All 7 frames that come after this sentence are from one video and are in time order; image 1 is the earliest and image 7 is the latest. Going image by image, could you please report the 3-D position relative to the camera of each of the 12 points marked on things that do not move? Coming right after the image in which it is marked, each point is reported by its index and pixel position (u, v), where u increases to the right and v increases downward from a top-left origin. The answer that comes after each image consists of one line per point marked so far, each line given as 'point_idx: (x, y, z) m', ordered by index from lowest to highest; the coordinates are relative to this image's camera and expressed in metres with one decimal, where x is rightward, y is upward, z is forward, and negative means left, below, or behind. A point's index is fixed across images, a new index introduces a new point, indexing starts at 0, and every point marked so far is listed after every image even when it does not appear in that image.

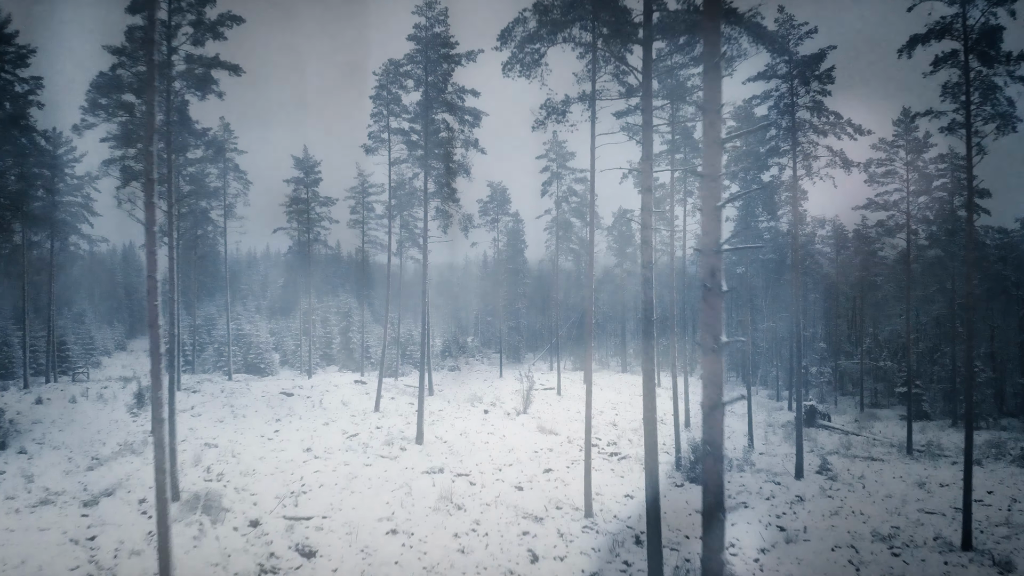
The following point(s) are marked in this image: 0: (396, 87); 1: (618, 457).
0: (-4.3, +7.4, +14.0) m
1: (+3.6, -5.8, +13.0) m
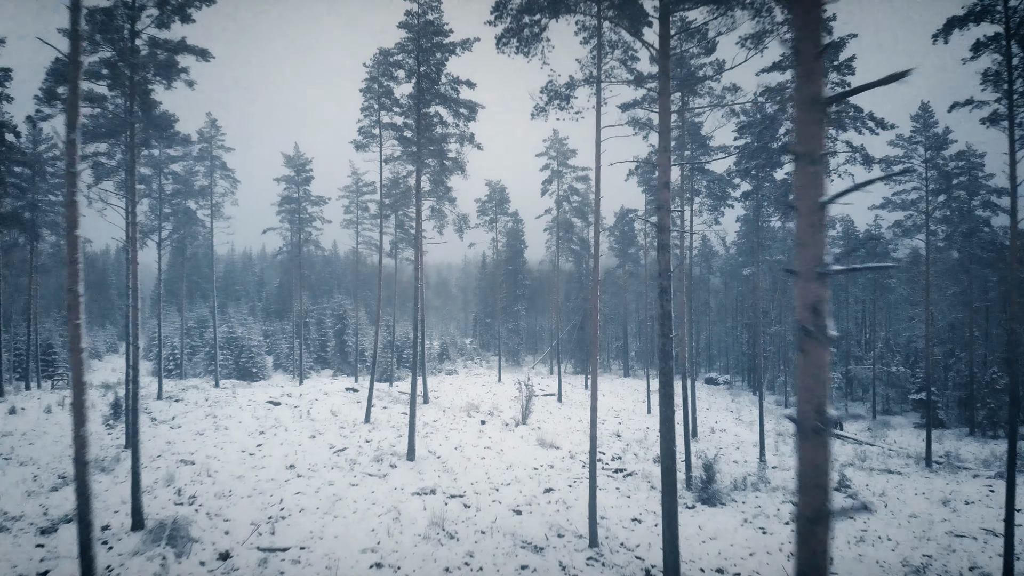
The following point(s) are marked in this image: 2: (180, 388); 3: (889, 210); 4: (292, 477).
0: (-4.3, +7.3, +13.2) m
1: (+3.6, -6.0, +12.2) m
2: (-17.2, -5.2, +19.7) m
3: (+16.9, +3.6, +17.0) m
4: (-6.4, -5.5, +11.0) m
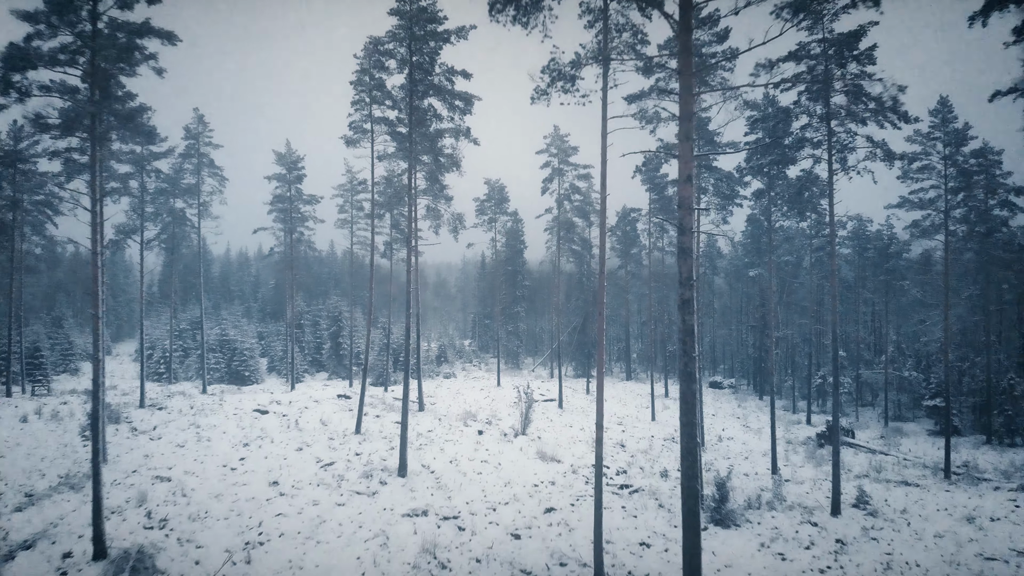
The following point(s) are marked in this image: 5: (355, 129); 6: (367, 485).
0: (-4.4, +7.2, +12.4) m
1: (+3.5, -6.1, +11.4) m
2: (-17.2, -5.3, +19.0) m
3: (+16.8, +3.4, +16.3) m
4: (-6.4, -5.6, +10.3) m
5: (-5.9, +5.9, +14.3) m
6: (-4.1, -5.6, +10.8) m
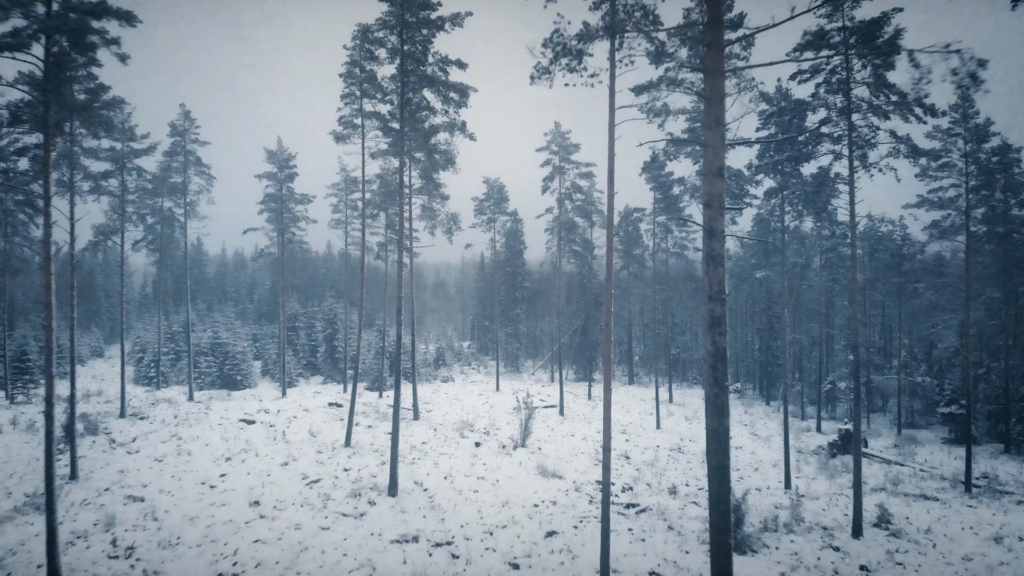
0: (-4.4, +7.0, +11.6) m
1: (+3.5, -6.2, +10.7) m
2: (-17.3, -5.4, +18.2) m
3: (+16.8, +3.3, +15.5) m
4: (-6.4, -5.8, +9.5) m
5: (-5.9, +5.8, +13.5) m
6: (-4.1, -5.7, +10.0) m
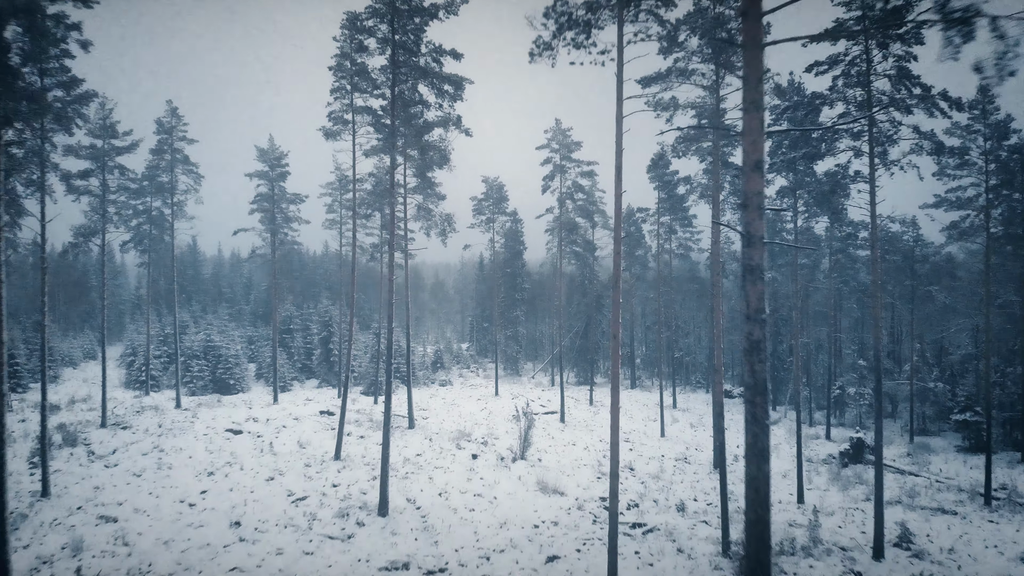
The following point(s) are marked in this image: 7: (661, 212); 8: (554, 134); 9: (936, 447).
0: (-4.5, +6.9, +11.0) m
1: (+3.5, -6.4, +10.0) m
2: (-17.3, -5.6, +17.6) m
3: (+16.7, +3.2, +14.8) m
4: (-6.5, -5.9, +8.9) m
5: (-6.0, +5.7, +12.8) m
6: (-4.2, -5.9, +9.4) m
7: (+7.7, +3.9, +19.6) m
8: (+2.2, +7.9, +19.6) m
9: (+21.5, -8.0, +19.4) m
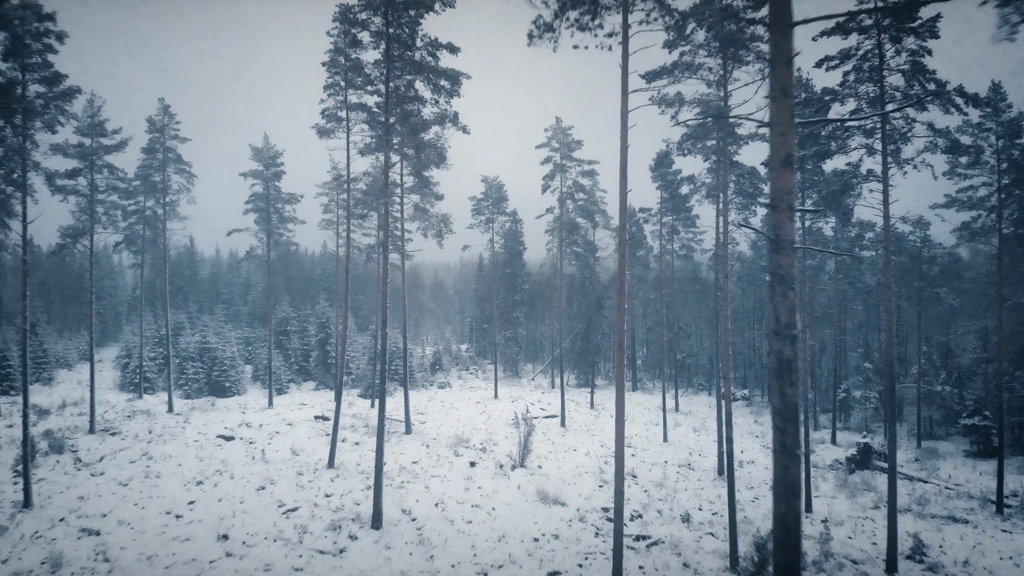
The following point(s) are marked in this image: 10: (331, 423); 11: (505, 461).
0: (-4.5, +6.8, +10.6) m
1: (+3.4, -6.5, +9.6) m
2: (-17.3, -5.7, +17.2) m
3: (+16.7, +3.1, +14.4) m
4: (-6.5, -6.0, +8.5) m
5: (-6.0, +5.6, +12.5) m
6: (-4.2, -6.0, +9.0) m
7: (+7.6, +3.8, +19.3) m
8: (+2.1, +7.8, +19.3) m
9: (+21.5, -8.1, +19.0) m
10: (-7.6, -5.7, +16.1) m
11: (-0.2, -6.0, +13.3) m
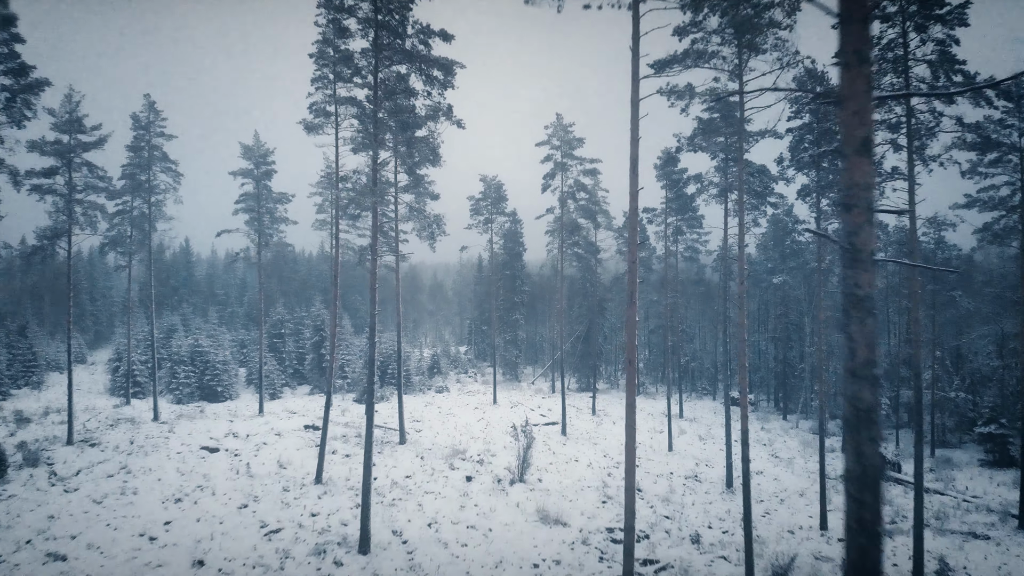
0: (-4.5, +6.6, +9.9) m
1: (+3.4, -6.6, +9.0) m
2: (-17.4, -5.8, +16.5) m
3: (+16.7, +2.9, +13.8) m
4: (-6.6, -6.2, +7.8) m
5: (-6.0, +5.4, +11.8) m
6: (-4.3, -6.1, +8.3) m
7: (+7.6, +3.7, +18.6) m
8: (+2.1, +7.7, +18.6) m
9: (+21.5, -8.3, +18.3) m
10: (-7.7, -5.8, +15.5) m
11: (-0.3, -6.2, +12.6) m
